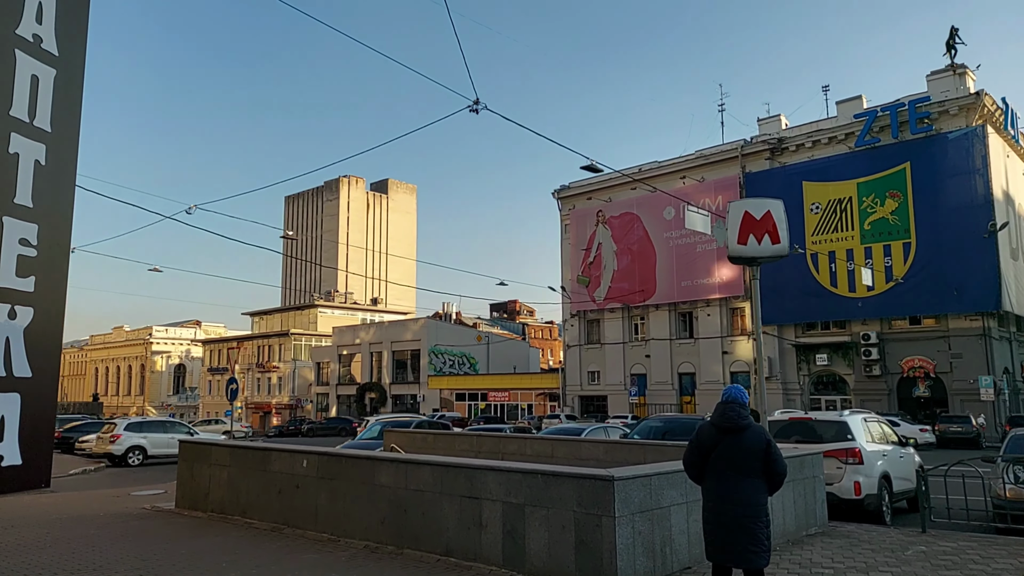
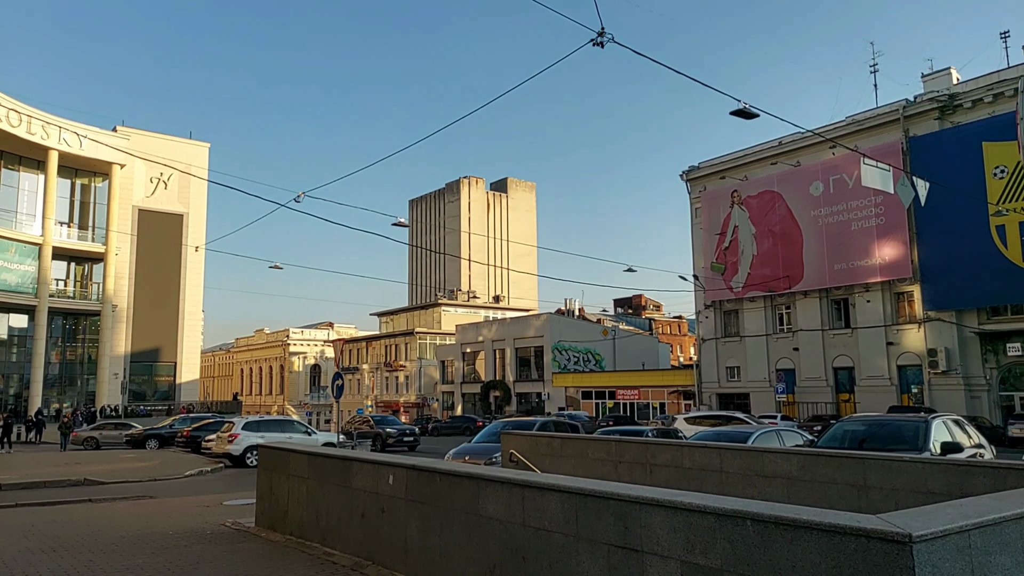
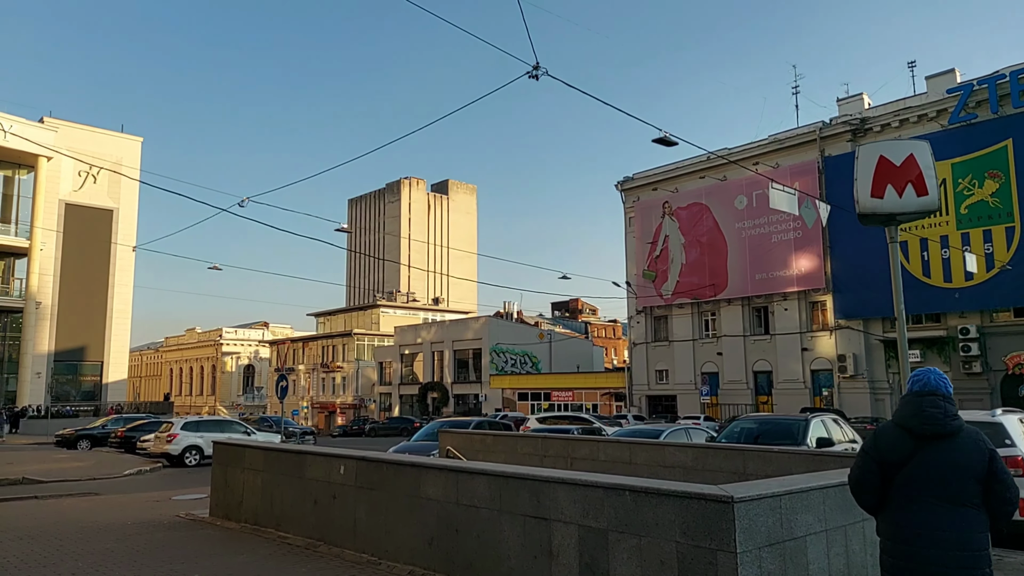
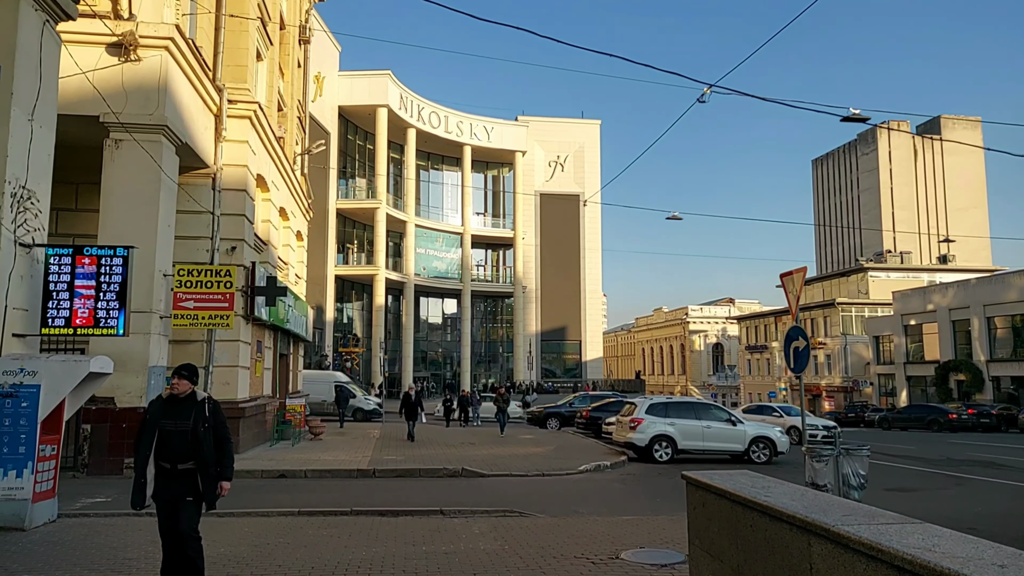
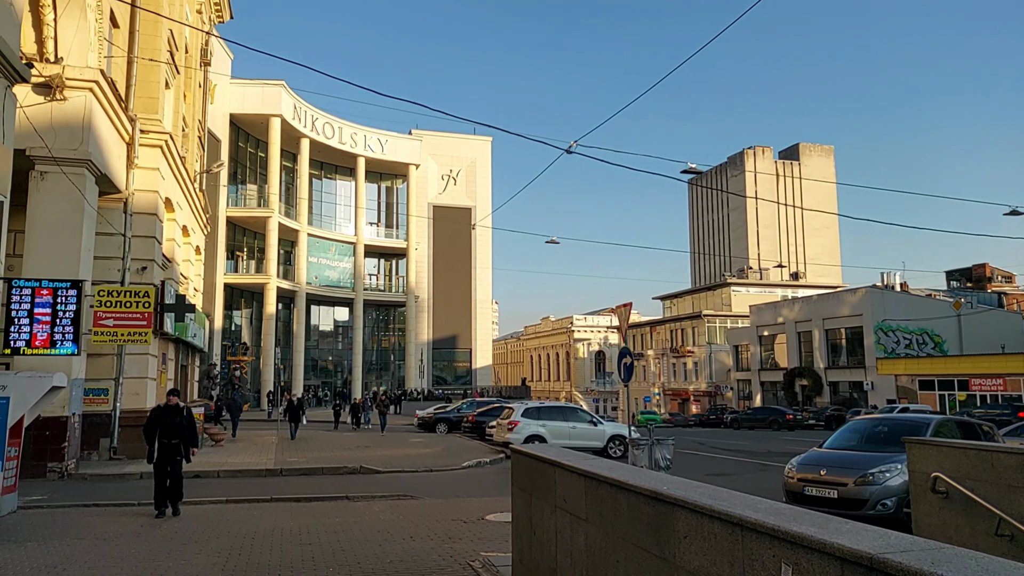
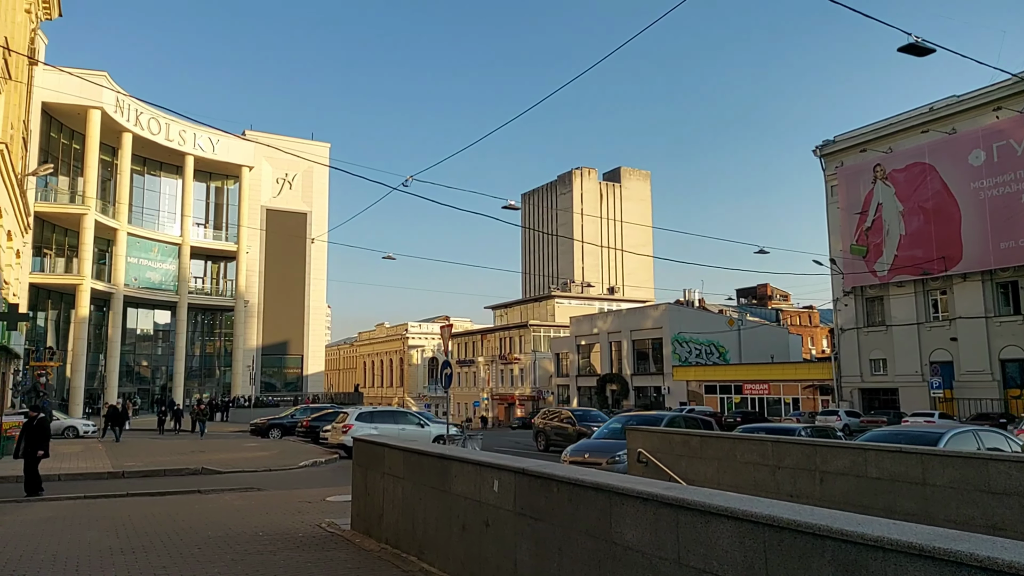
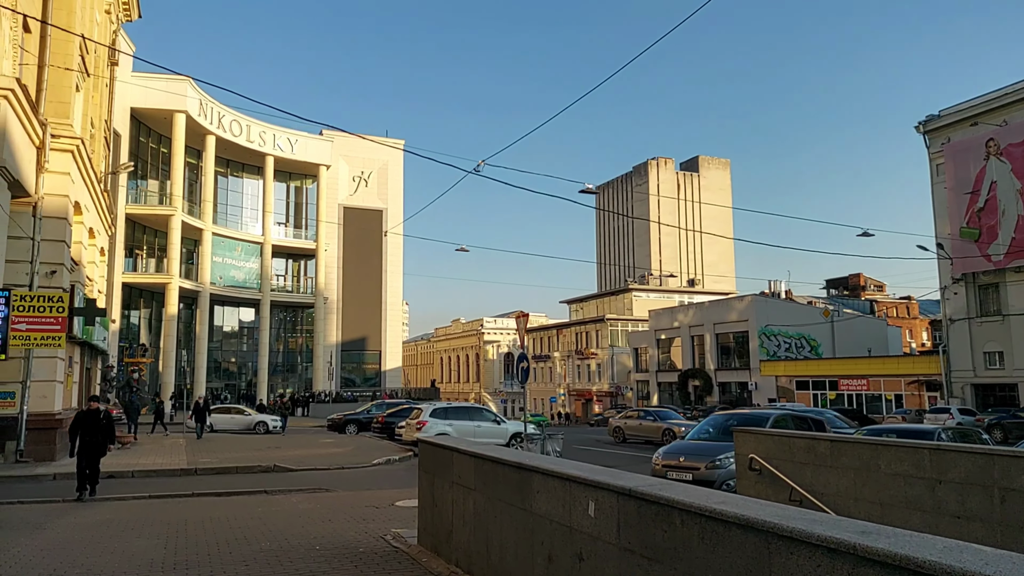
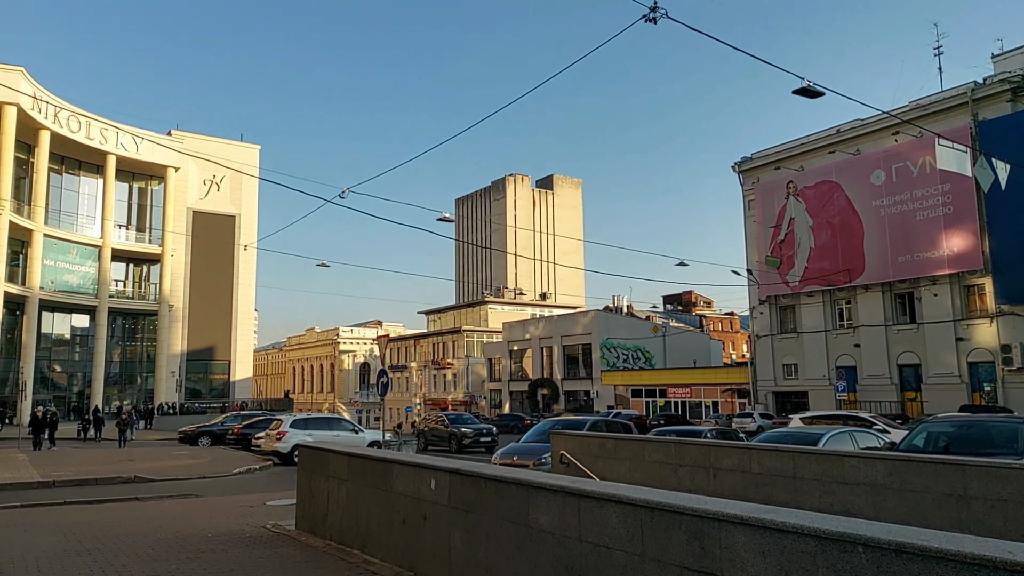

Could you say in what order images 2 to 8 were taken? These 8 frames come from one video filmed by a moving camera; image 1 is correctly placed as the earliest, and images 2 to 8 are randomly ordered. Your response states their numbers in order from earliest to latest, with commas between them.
3, 2, 8, 6, 7, 5, 4
